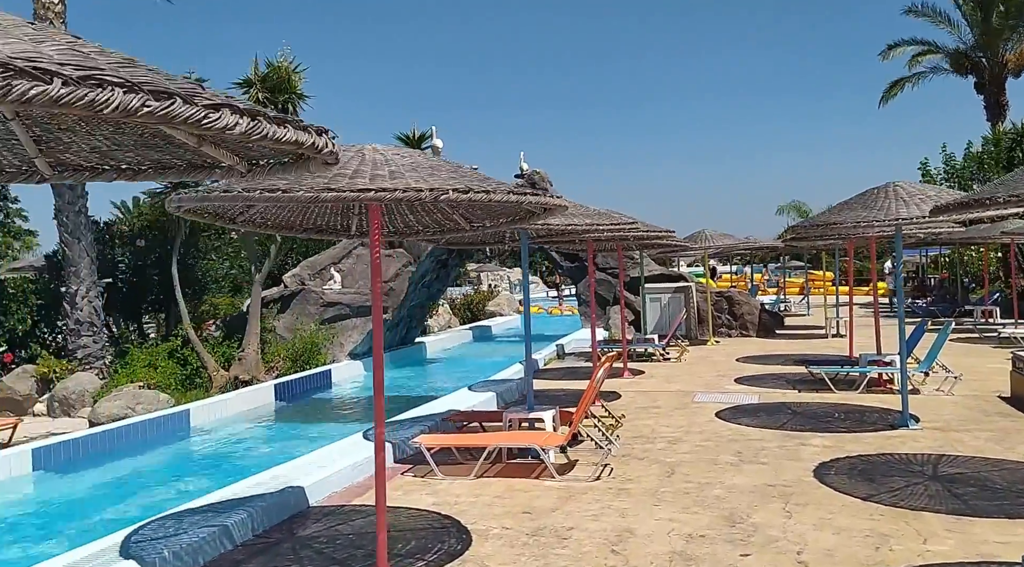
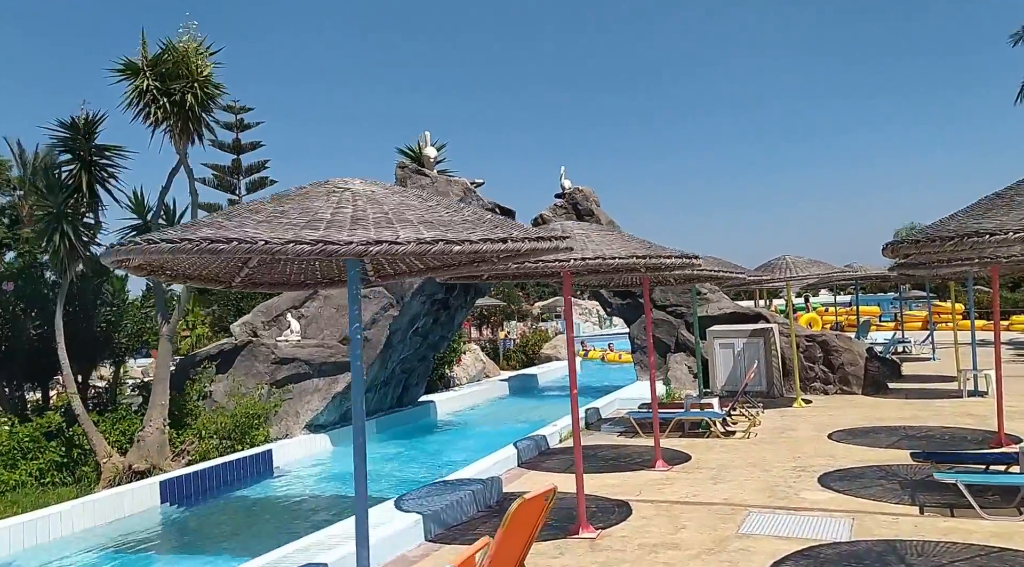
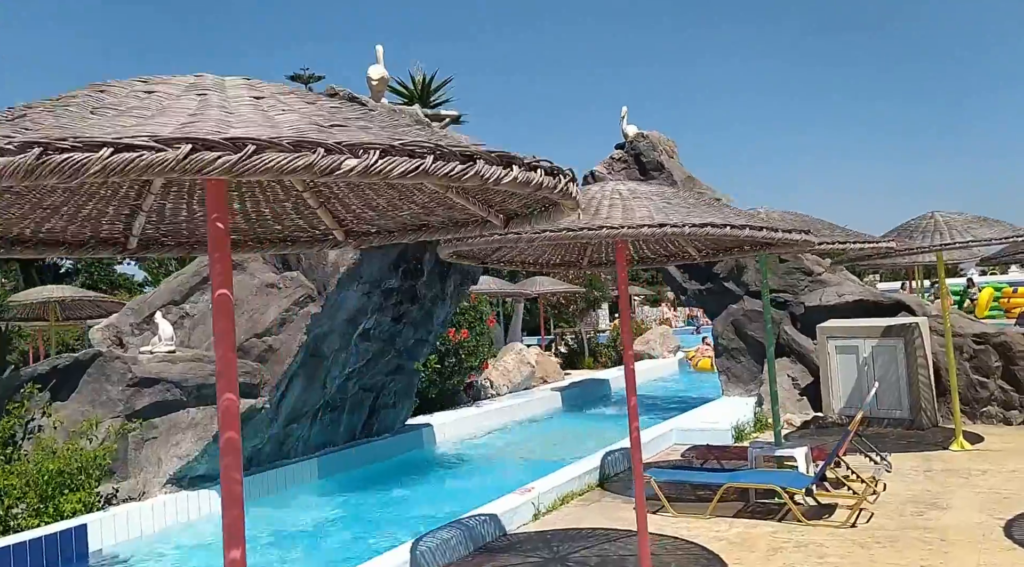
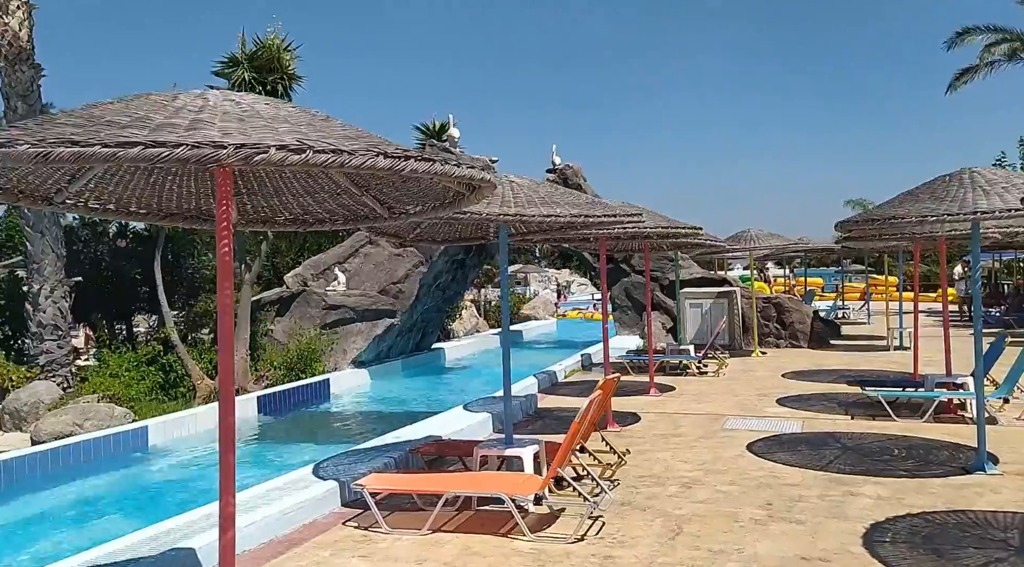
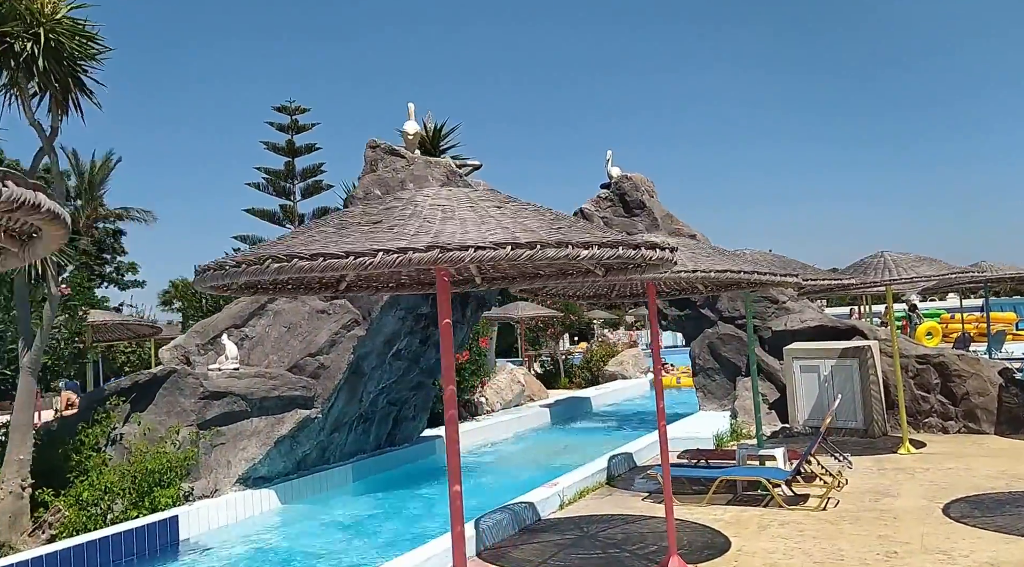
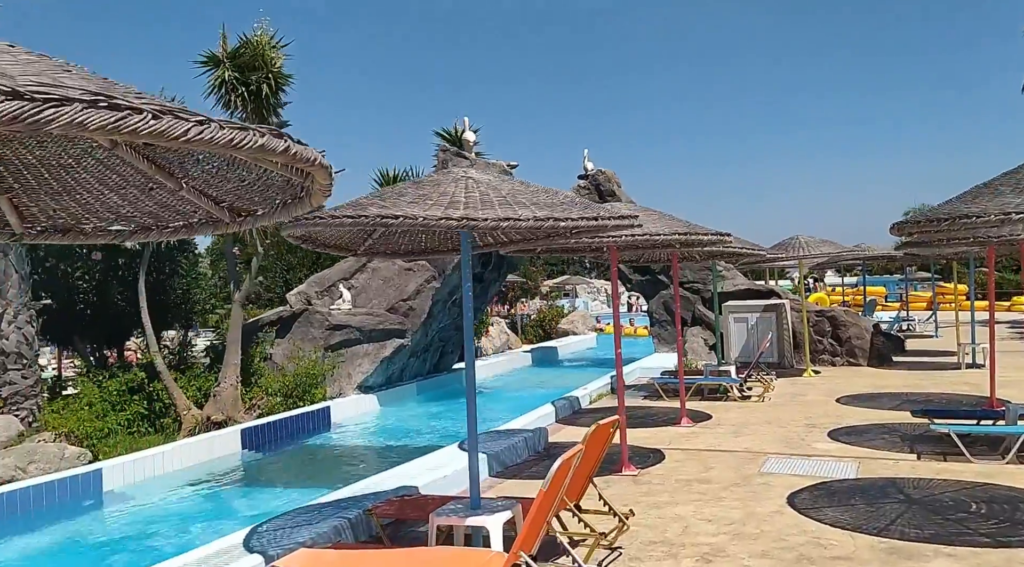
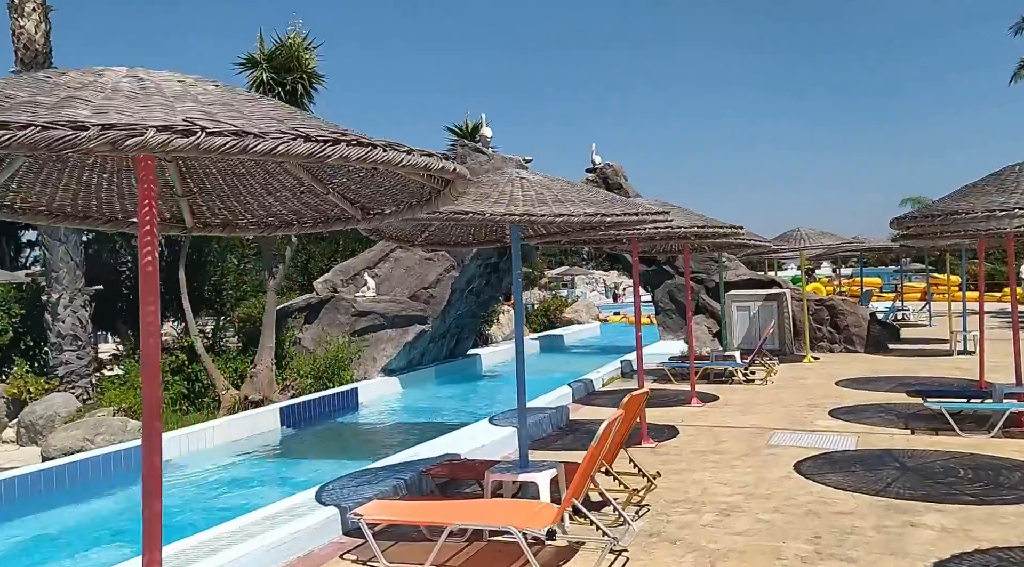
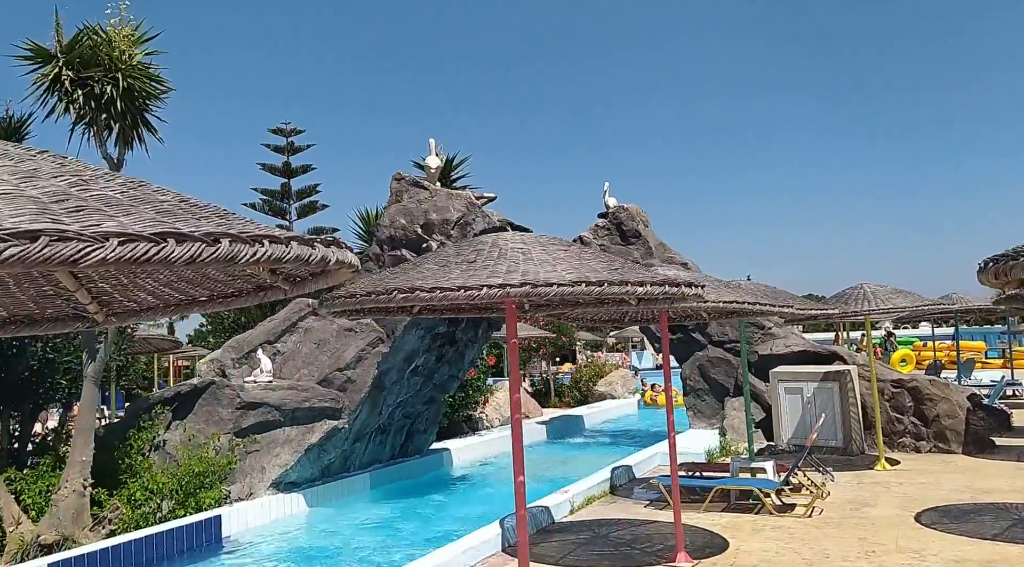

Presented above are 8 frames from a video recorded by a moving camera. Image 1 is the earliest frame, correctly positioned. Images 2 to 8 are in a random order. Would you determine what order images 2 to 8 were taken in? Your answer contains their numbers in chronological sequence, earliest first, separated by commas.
4, 7, 6, 2, 8, 5, 3
